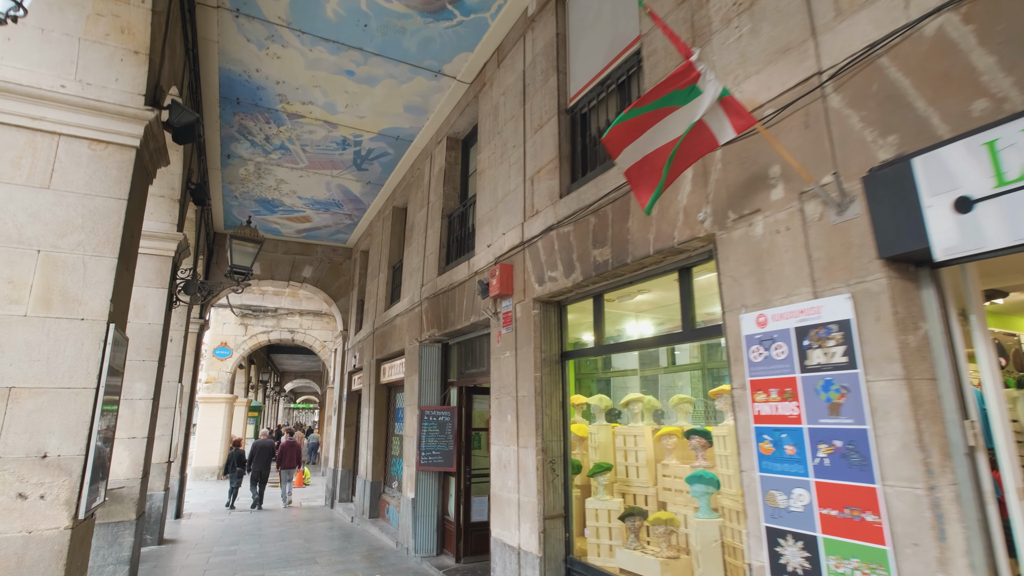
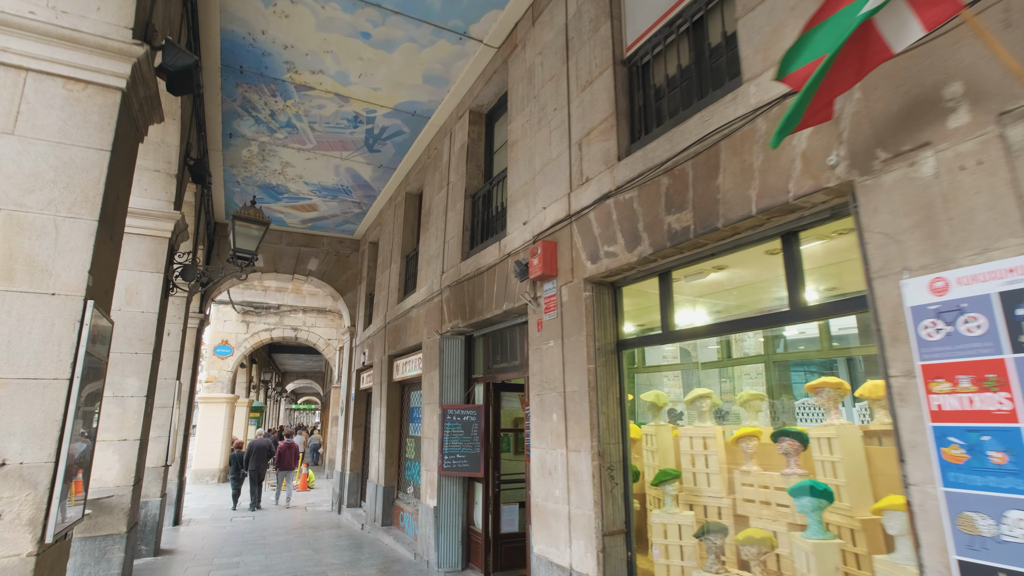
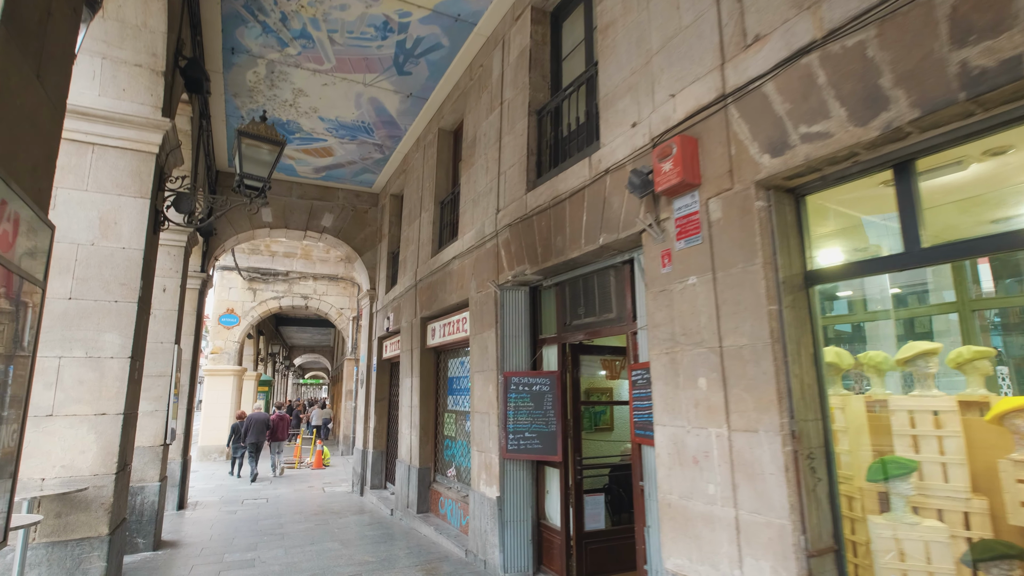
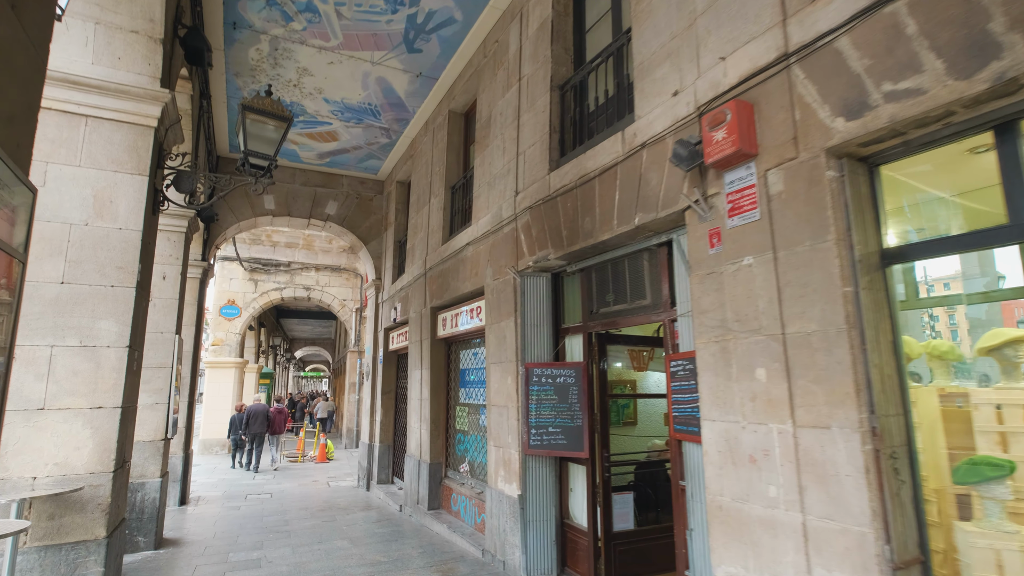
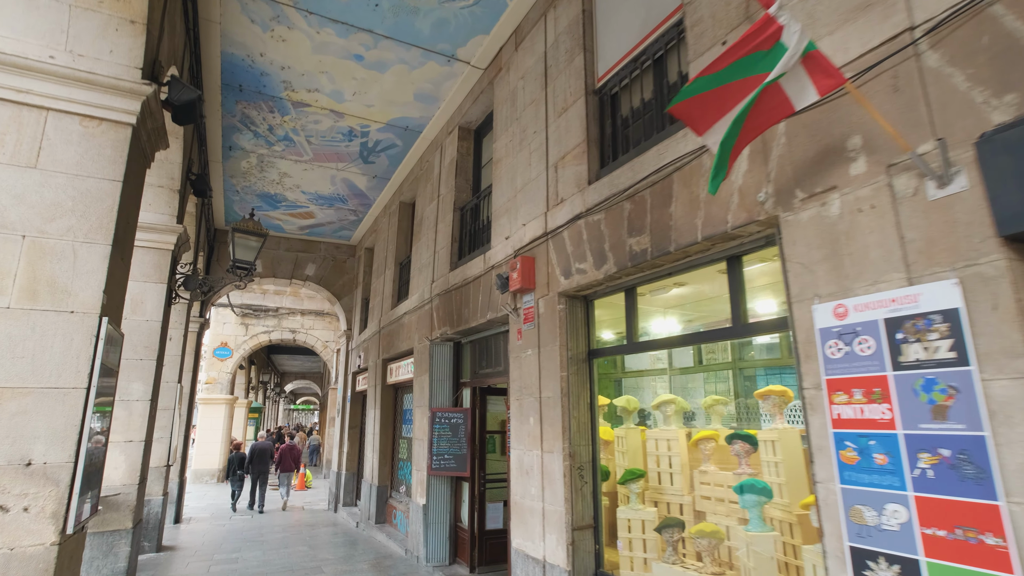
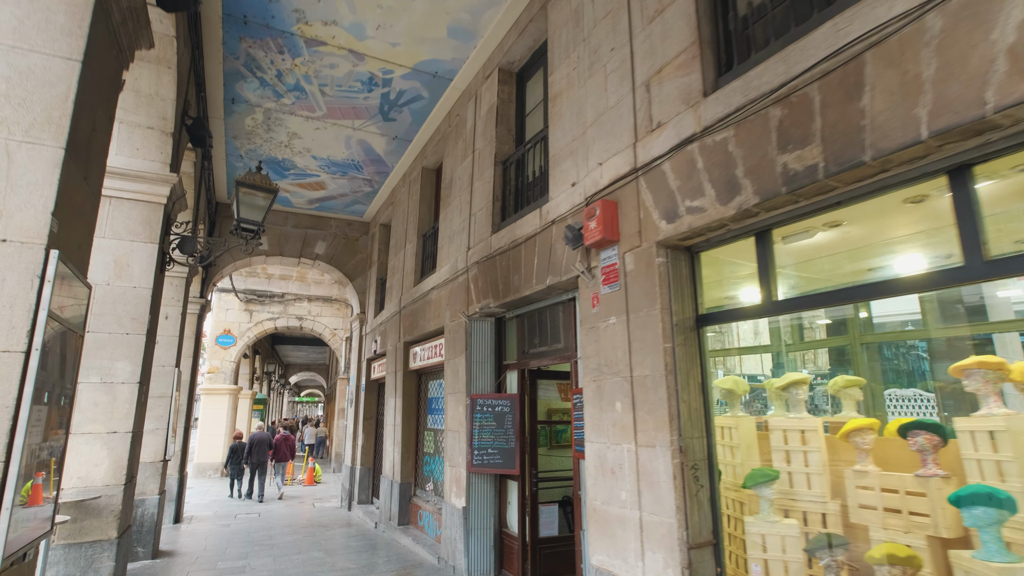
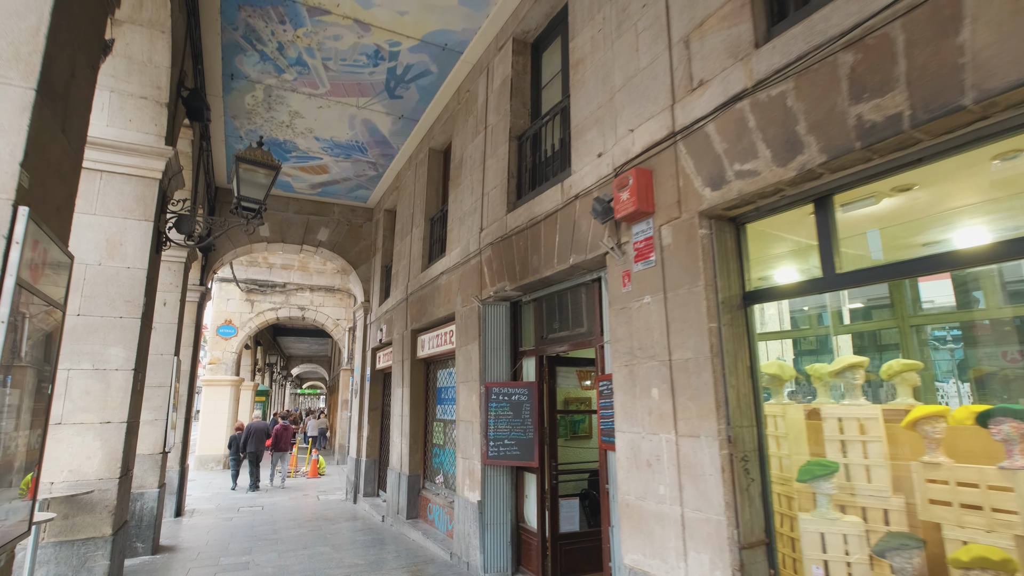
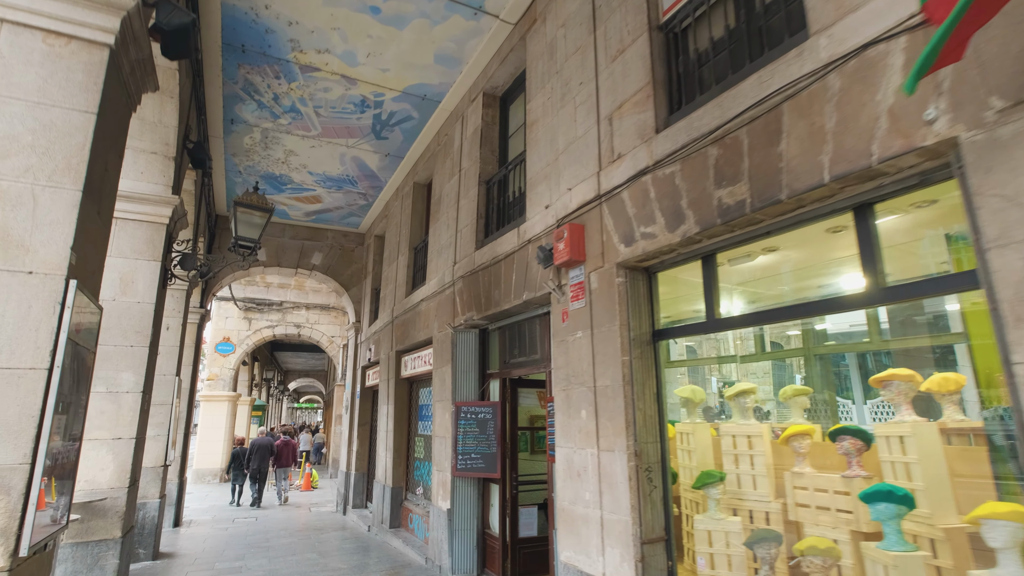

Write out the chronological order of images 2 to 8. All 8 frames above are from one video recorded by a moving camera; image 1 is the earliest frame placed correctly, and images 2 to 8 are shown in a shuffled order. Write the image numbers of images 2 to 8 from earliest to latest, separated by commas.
5, 2, 8, 6, 7, 3, 4
